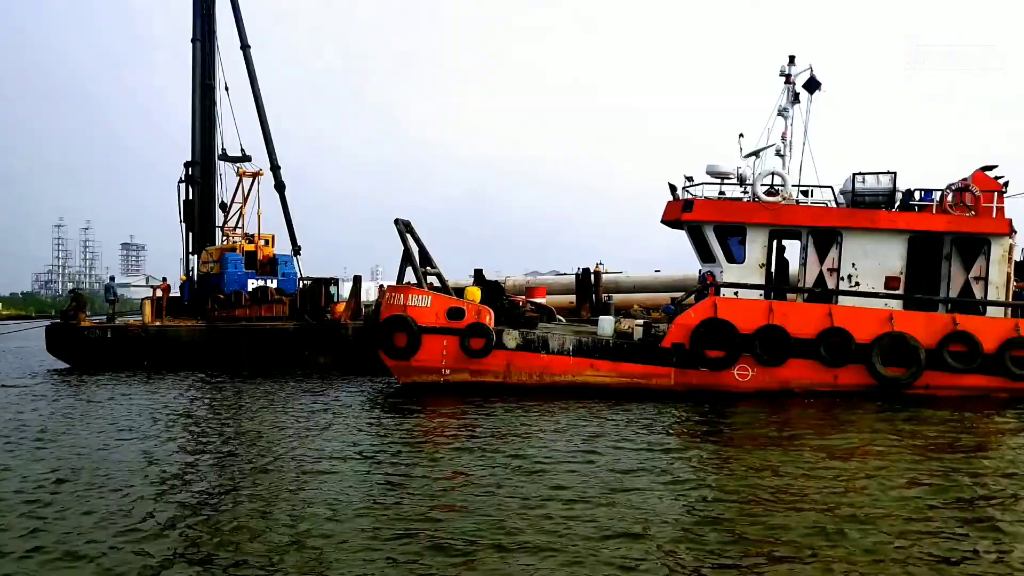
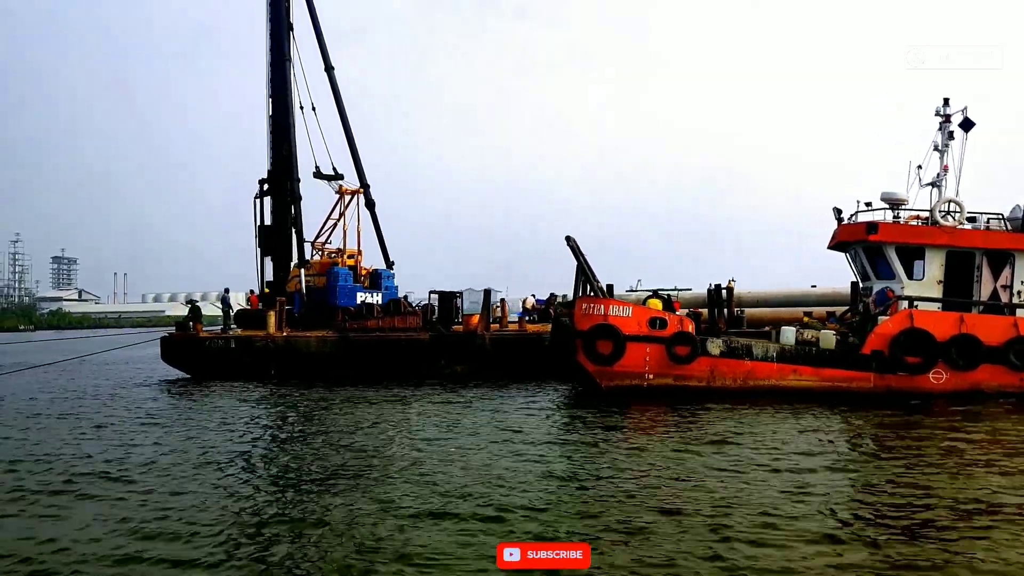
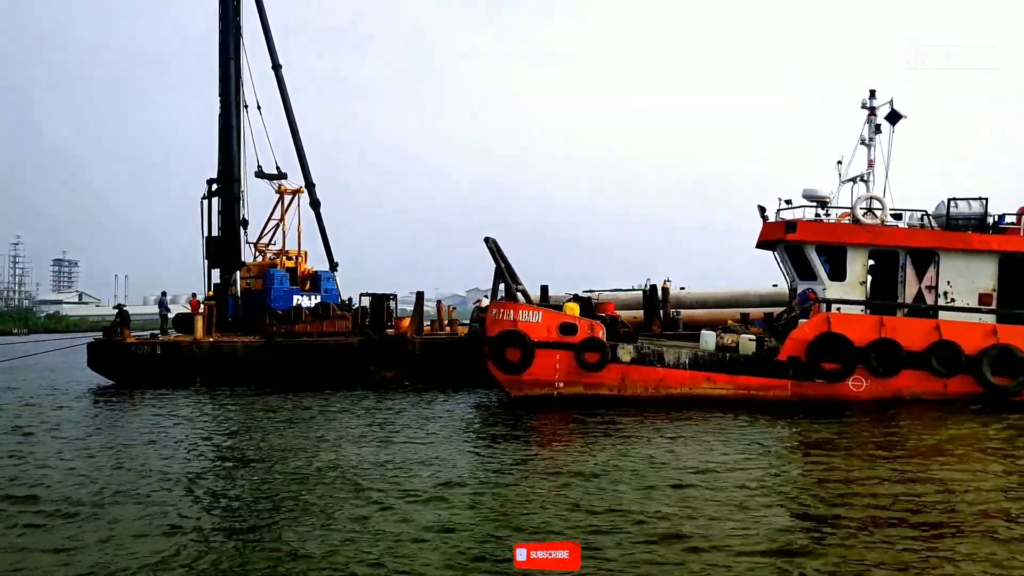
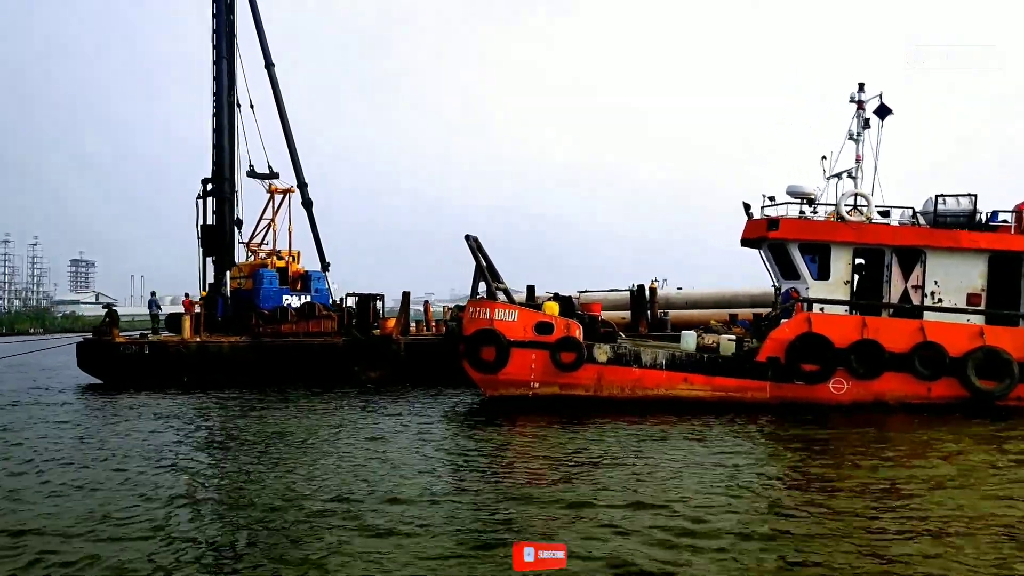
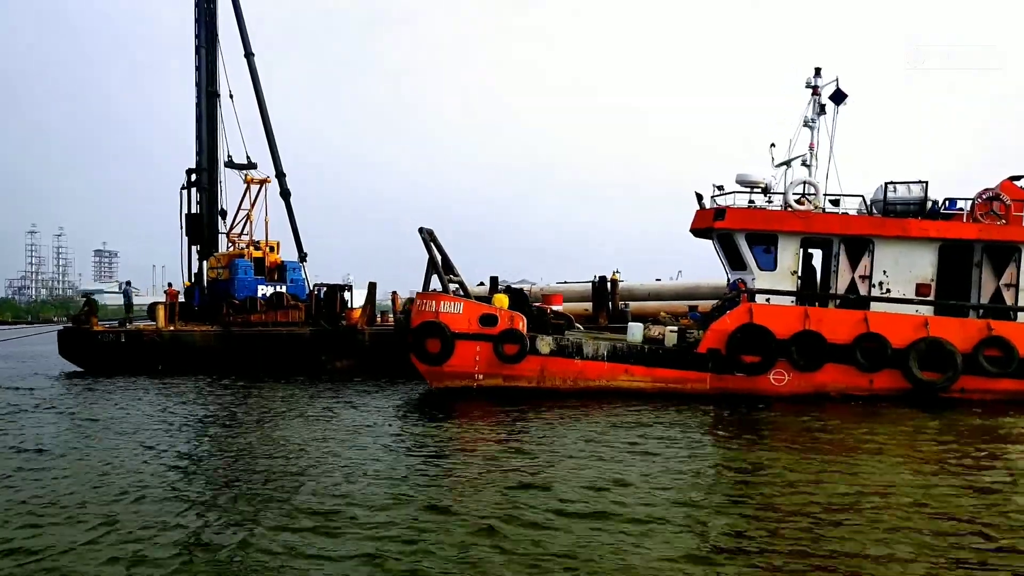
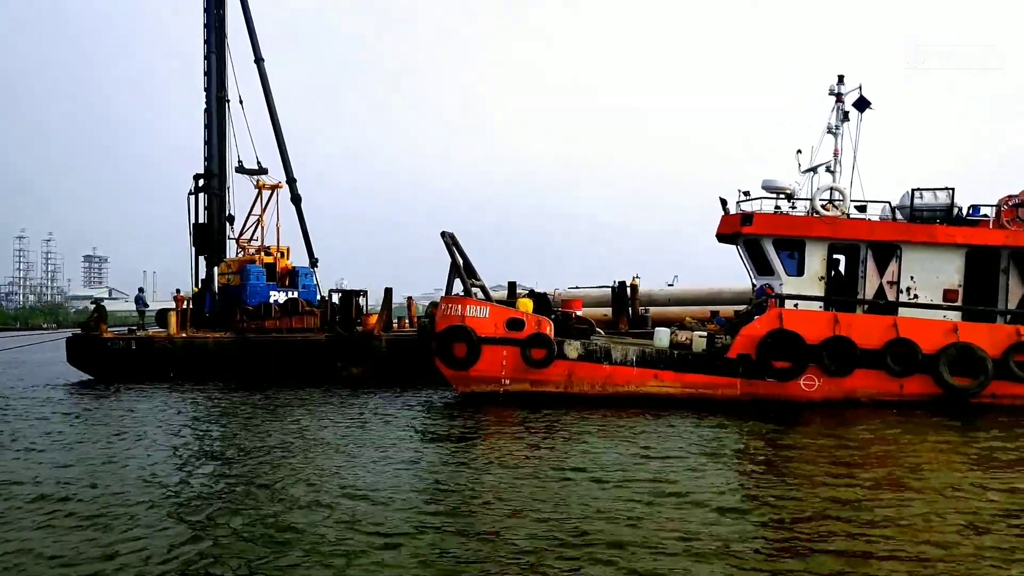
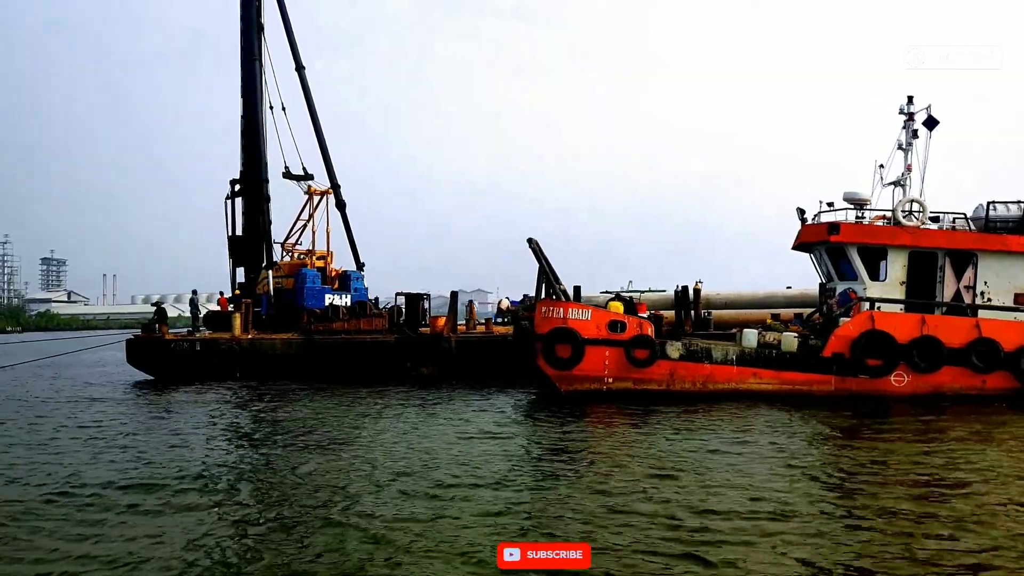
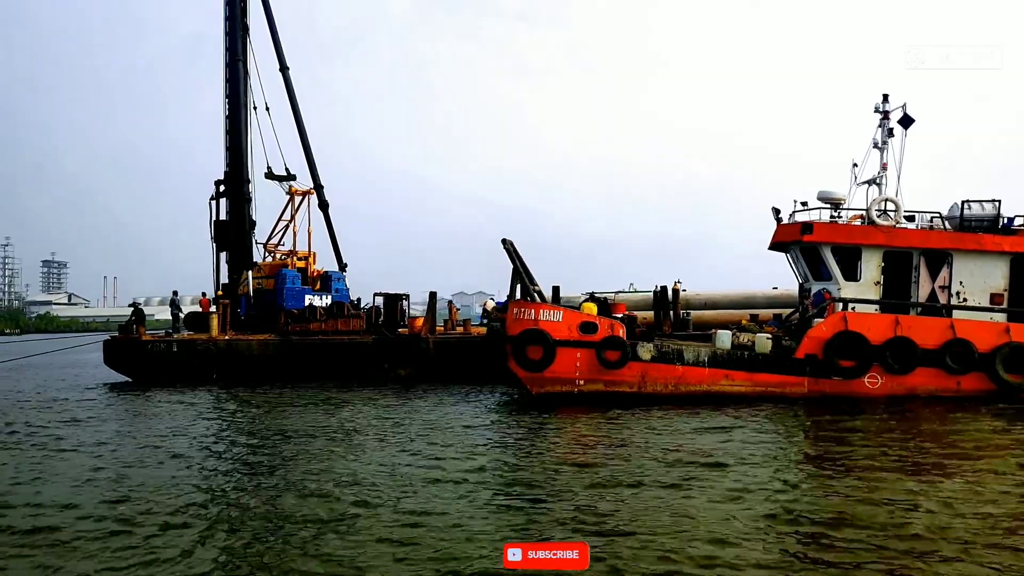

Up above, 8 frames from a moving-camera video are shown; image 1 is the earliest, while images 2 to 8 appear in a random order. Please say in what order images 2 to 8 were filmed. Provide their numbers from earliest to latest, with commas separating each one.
5, 6, 4, 3, 8, 7, 2
